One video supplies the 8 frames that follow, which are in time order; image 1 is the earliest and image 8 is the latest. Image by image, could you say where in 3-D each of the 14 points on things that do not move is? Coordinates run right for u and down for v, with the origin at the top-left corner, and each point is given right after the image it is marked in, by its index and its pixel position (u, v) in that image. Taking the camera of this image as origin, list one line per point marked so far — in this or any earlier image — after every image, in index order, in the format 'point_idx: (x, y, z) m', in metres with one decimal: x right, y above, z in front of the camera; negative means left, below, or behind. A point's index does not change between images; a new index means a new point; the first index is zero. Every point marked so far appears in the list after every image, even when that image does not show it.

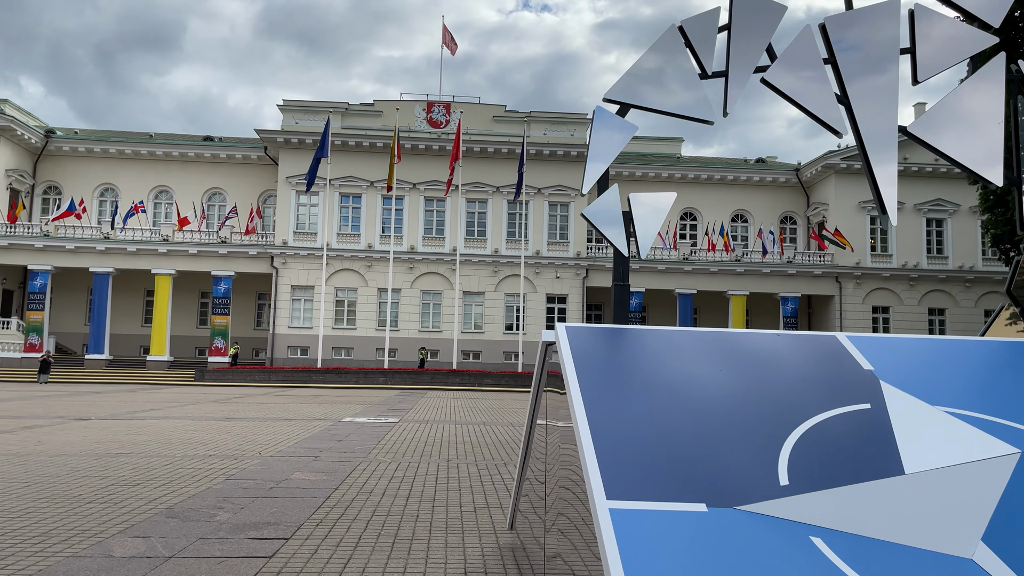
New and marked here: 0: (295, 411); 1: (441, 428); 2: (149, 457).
0: (-3.9, -2.2, +14.6) m
1: (-1.0, -2.0, +11.4) m
2: (-3.5, -1.6, +7.8) m
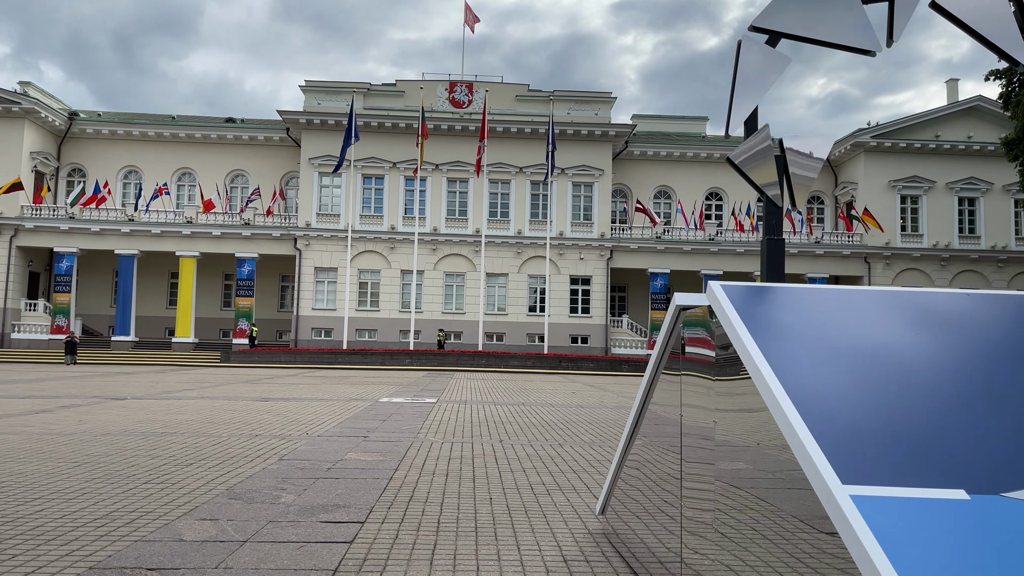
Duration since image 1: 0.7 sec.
0: (-3.3, -1.9, +14.4) m
1: (-0.5, -1.7, +11.1) m
2: (-3.0, -1.4, +7.6) m
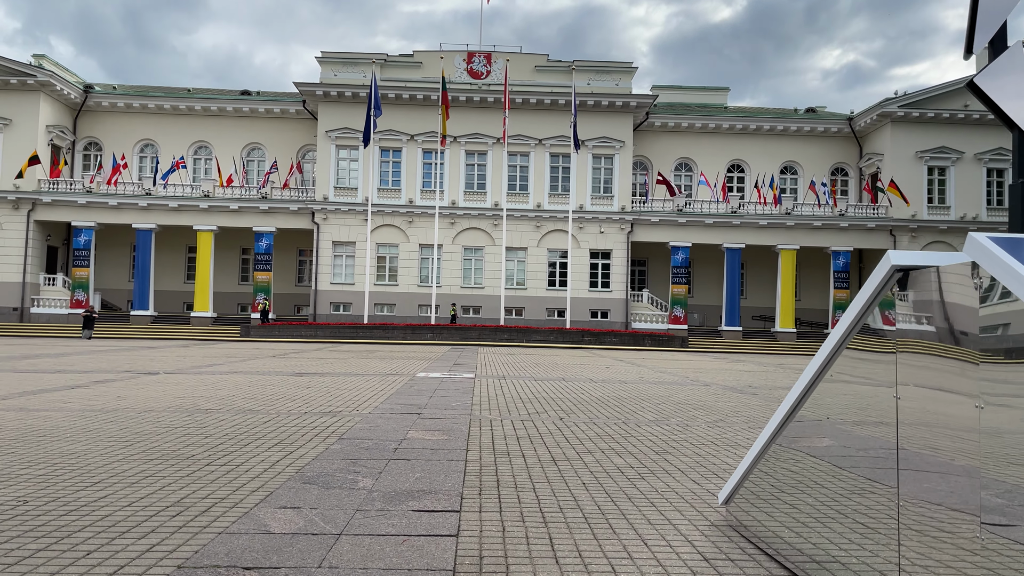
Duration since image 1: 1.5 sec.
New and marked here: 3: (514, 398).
0: (-2.7, -1.4, +14.1) m
1: (+0.1, -1.3, +10.8) m
2: (-2.5, -1.1, +7.3) m
3: (+0.1, -1.2, +8.8) m
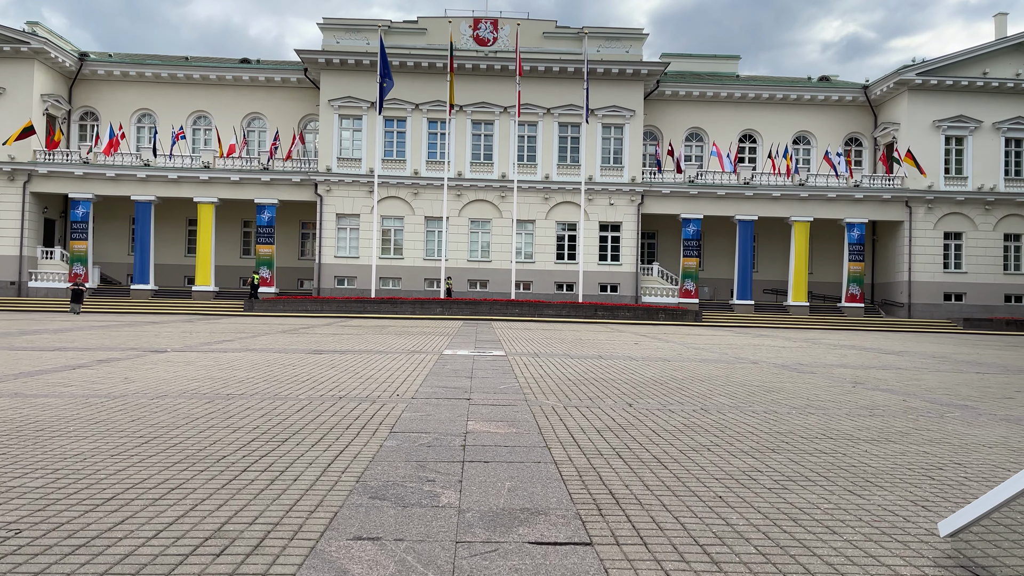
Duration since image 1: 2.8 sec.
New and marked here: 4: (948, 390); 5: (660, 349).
0: (-2.2, -0.9, +13.3) m
1: (+0.6, -0.9, +10.0) m
2: (-2.0, -0.9, +6.5) m
3: (+0.5, -0.9, +8.0) m
4: (+4.4, -1.0, +8.1) m
5: (+2.4, -1.0, +13.1) m
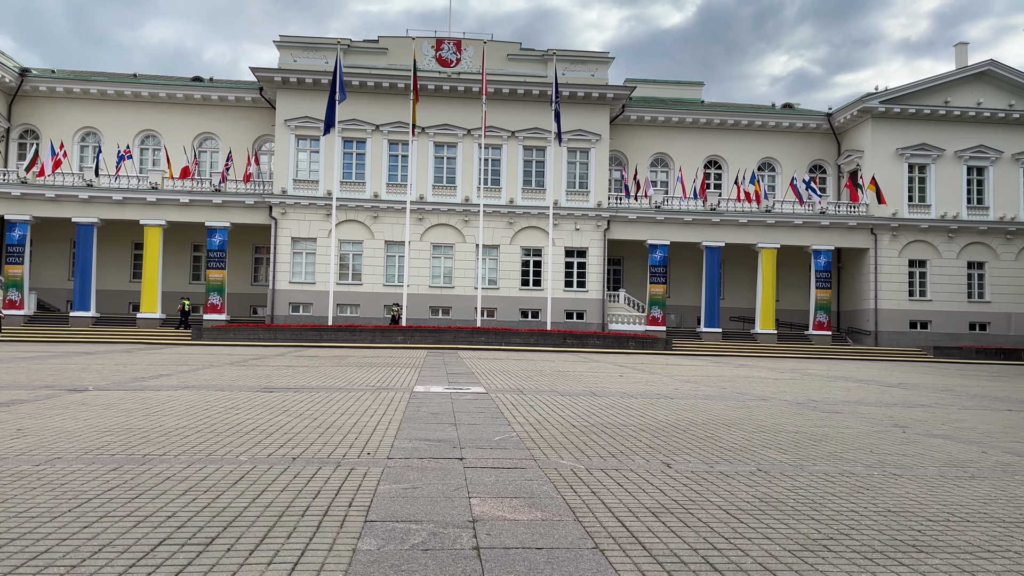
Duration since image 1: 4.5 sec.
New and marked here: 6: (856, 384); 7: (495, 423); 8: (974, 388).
0: (-2.6, -1.3, +11.9) m
1: (+0.4, -1.2, +8.7) m
2: (-2.0, -1.1, +5.1) m
3: (+0.4, -1.2, +6.7) m
4: (+4.3, -1.3, +7.0) m
5: (+2.1, -1.4, +11.9) m
6: (+5.9, -1.7, +13.8) m
7: (-0.1, -1.1, +6.8) m
8: (+8.0, -1.7, +13.9) m
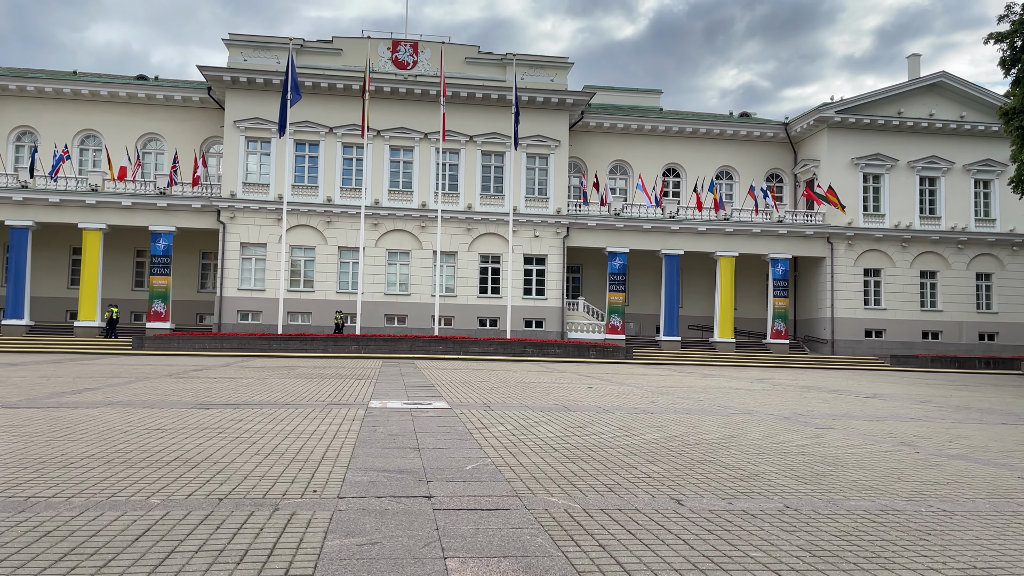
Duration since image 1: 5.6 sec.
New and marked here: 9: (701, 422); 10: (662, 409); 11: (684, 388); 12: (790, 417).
0: (-3.1, -1.4, +10.9) m
1: (0.0, -1.3, +7.9) m
2: (-2.2, -1.1, +4.2) m
3: (+0.2, -1.2, +5.9) m
4: (+4.1, -1.3, +6.4) m
5: (+1.6, -1.5, +11.1) m
6: (+5.3, -1.8, +13.3) m
7: (-0.4, -1.2, +6.0) m
8: (+7.4, -1.9, +13.5) m
9: (+1.9, -1.3, +8.1) m
10: (+1.8, -1.4, +9.4) m
11: (+3.0, -1.8, +14.1) m
12: (+3.1, -1.4, +8.9) m
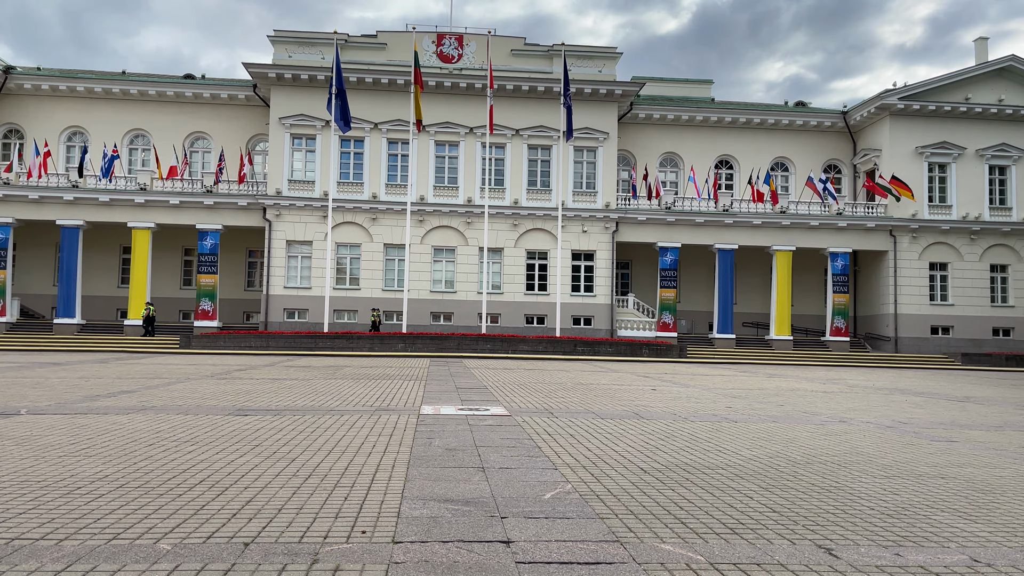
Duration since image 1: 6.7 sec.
0: (-2.3, -1.3, +10.2) m
1: (+0.6, -1.2, +7.1) m
2: (-1.8, -1.0, +3.4) m
3: (+0.7, -1.1, +5.0) m
4: (+4.6, -1.2, +5.3) m
5: (+2.3, -1.4, +10.2) m
6: (+6.2, -1.7, +12.2) m
7: (+0.1, -1.1, +5.1) m
8: (+8.3, -1.7, +12.3) m
9: (+2.5, -1.3, +7.1) m
10: (+2.4, -1.3, +8.5) m
11: (+4.0, -1.7, +13.1) m
12: (+3.7, -1.4, +7.9) m
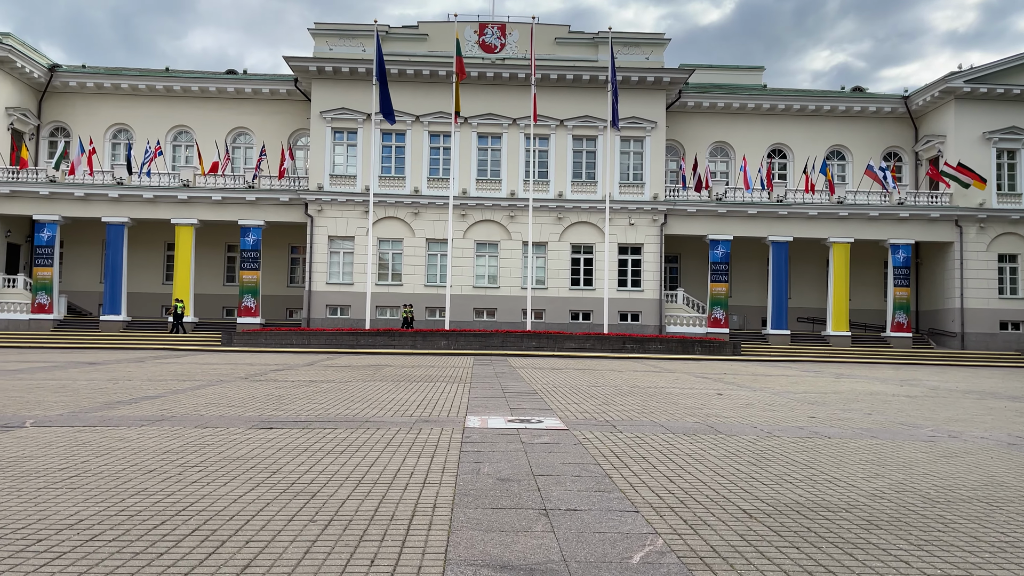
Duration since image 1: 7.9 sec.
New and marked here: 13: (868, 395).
0: (-1.7, -1.3, +9.4) m
1: (+1.1, -1.2, +6.1) m
2: (-1.5, -1.0, +2.6) m
3: (+1.1, -1.1, +4.0) m
4: (+4.9, -1.2, +4.1) m
5: (+2.9, -1.4, +9.1) m
6: (+6.9, -1.6, +10.9) m
7: (+0.5, -1.1, +4.2) m
8: (+9.0, -1.6, +10.9) m
9: (+3.0, -1.2, +6.0) m
10: (+3.0, -1.3, +7.4) m
11: (+4.7, -1.6, +12.0) m
12: (+4.2, -1.3, +6.8) m
13: (+5.5, -1.6, +12.3) m
